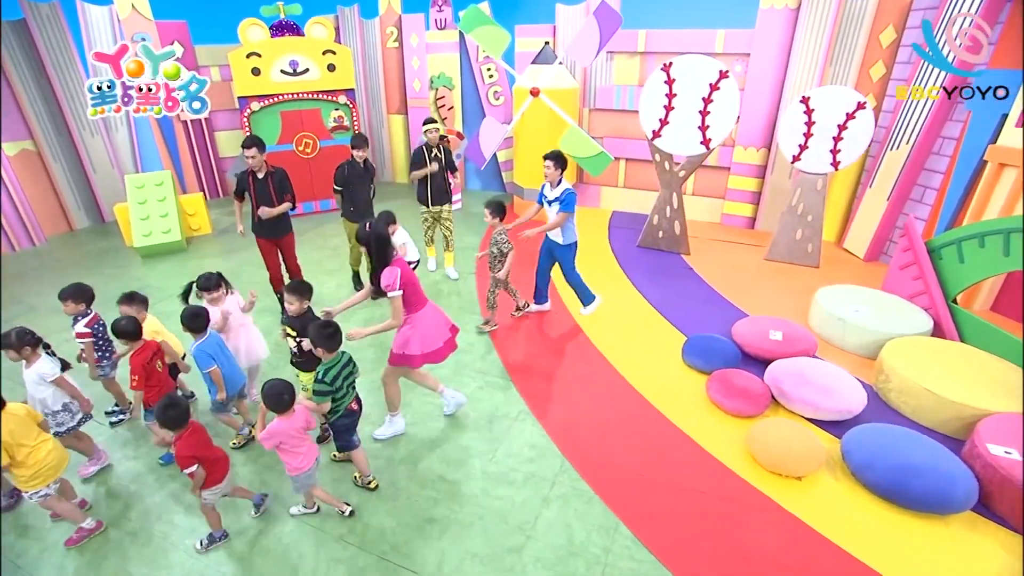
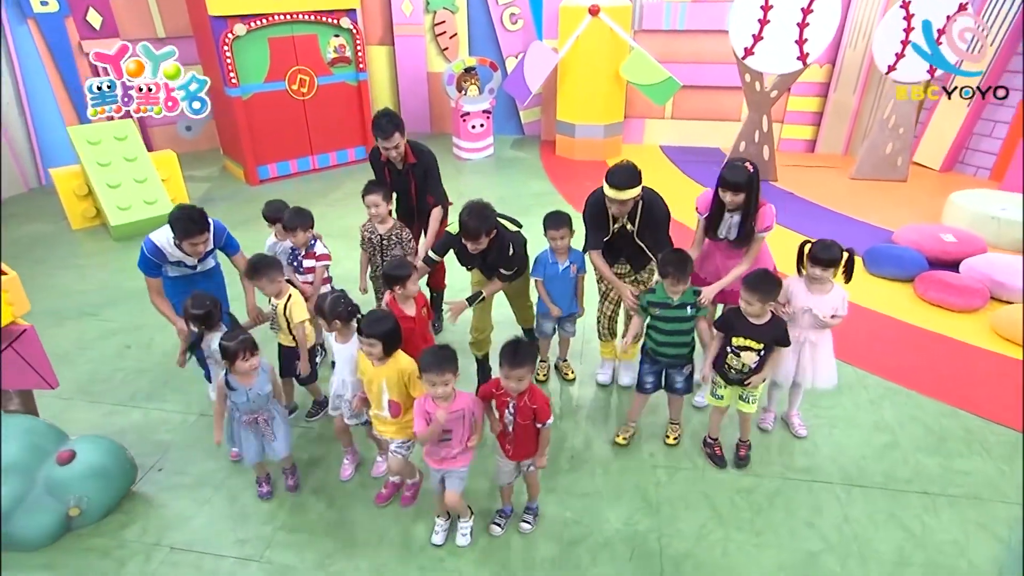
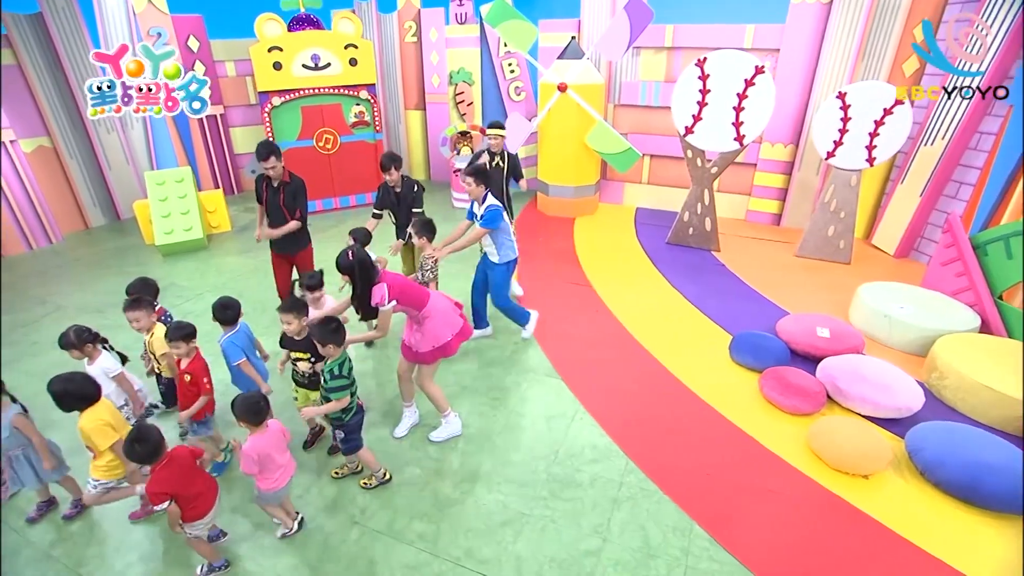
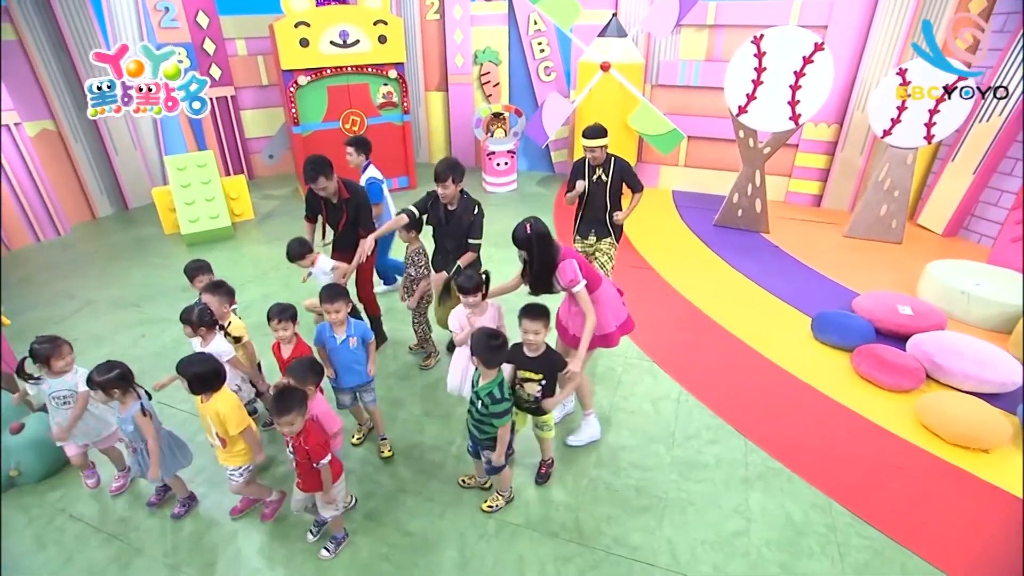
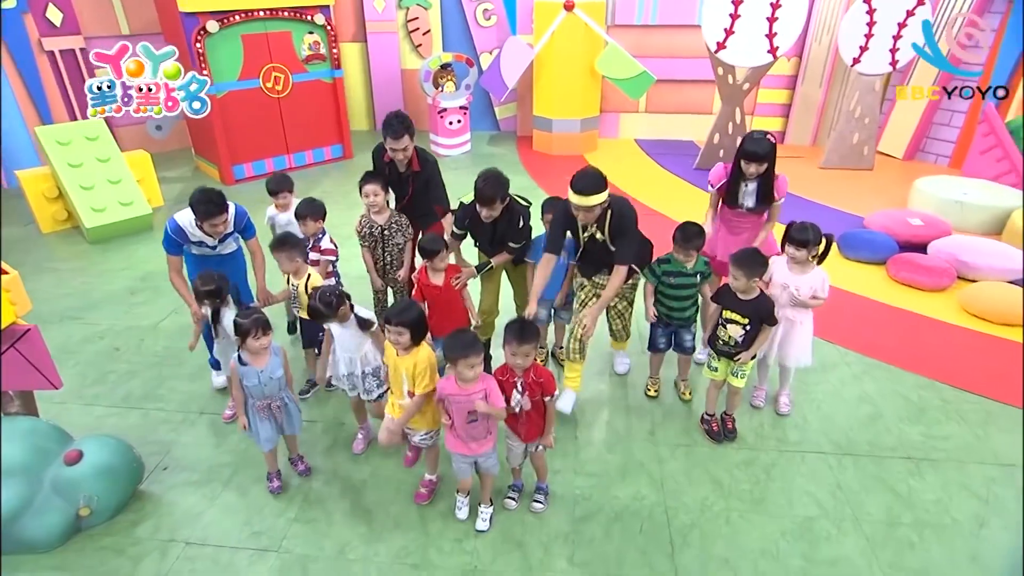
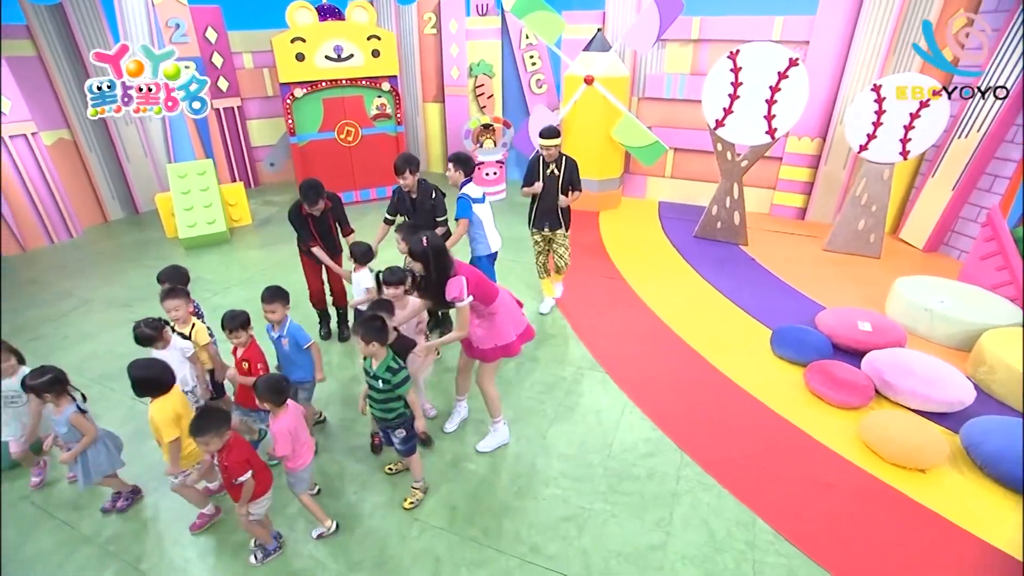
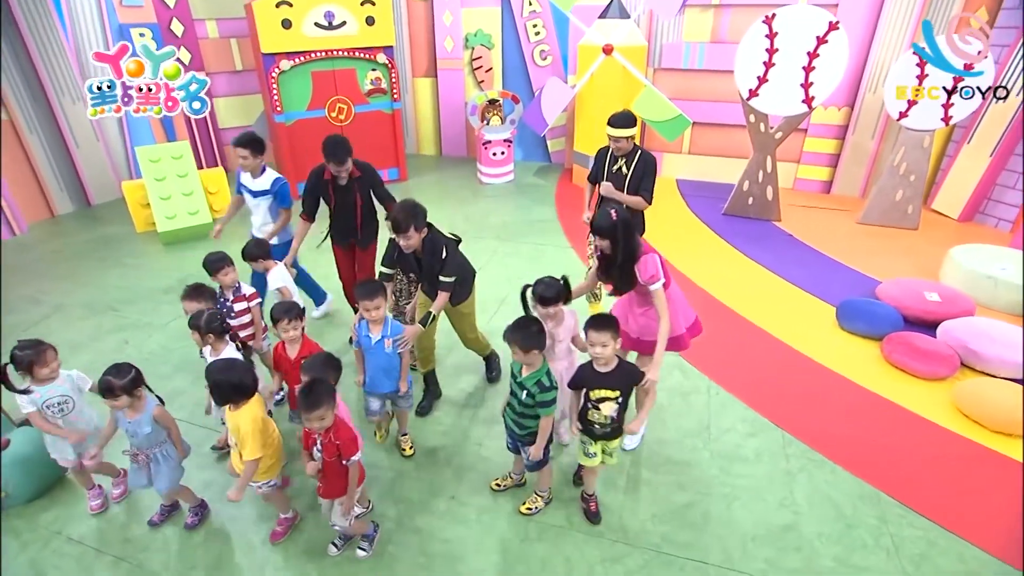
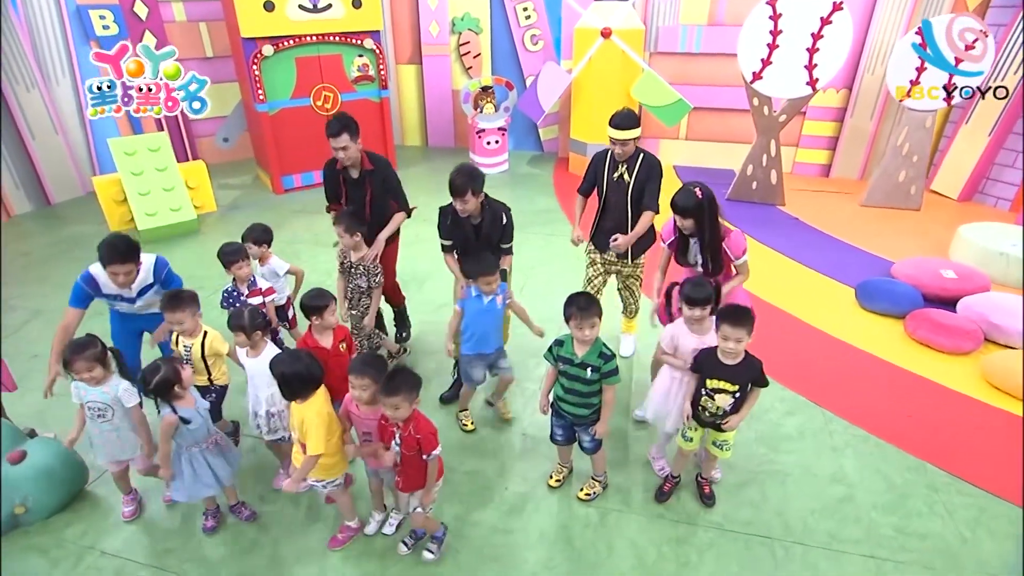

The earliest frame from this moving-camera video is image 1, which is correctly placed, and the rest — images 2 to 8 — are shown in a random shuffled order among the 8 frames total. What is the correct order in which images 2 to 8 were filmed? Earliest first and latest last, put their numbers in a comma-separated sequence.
3, 6, 4, 7, 8, 2, 5
